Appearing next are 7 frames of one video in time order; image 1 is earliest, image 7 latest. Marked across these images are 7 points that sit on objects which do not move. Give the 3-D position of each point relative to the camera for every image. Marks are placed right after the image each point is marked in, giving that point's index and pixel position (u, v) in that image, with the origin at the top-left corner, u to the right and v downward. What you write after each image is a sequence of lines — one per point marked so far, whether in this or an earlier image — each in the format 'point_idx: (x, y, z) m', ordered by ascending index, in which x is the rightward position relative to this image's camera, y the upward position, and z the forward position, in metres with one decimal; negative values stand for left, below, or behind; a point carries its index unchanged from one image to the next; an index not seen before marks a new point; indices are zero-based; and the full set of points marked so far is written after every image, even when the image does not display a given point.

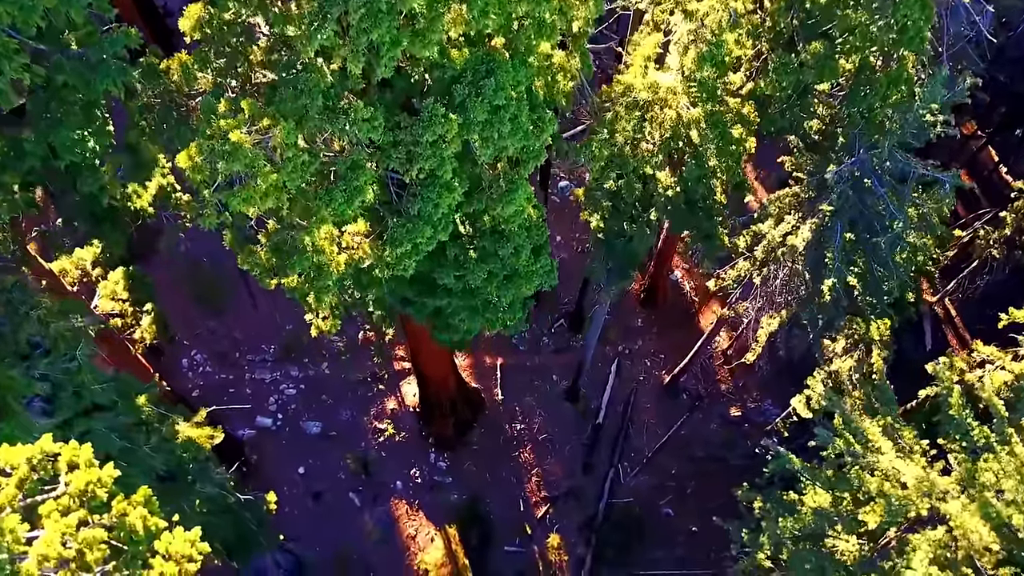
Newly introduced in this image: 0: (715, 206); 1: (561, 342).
0: (+1.9, +0.8, +7.9) m
1: (+0.8, -1.0, +13.6) m
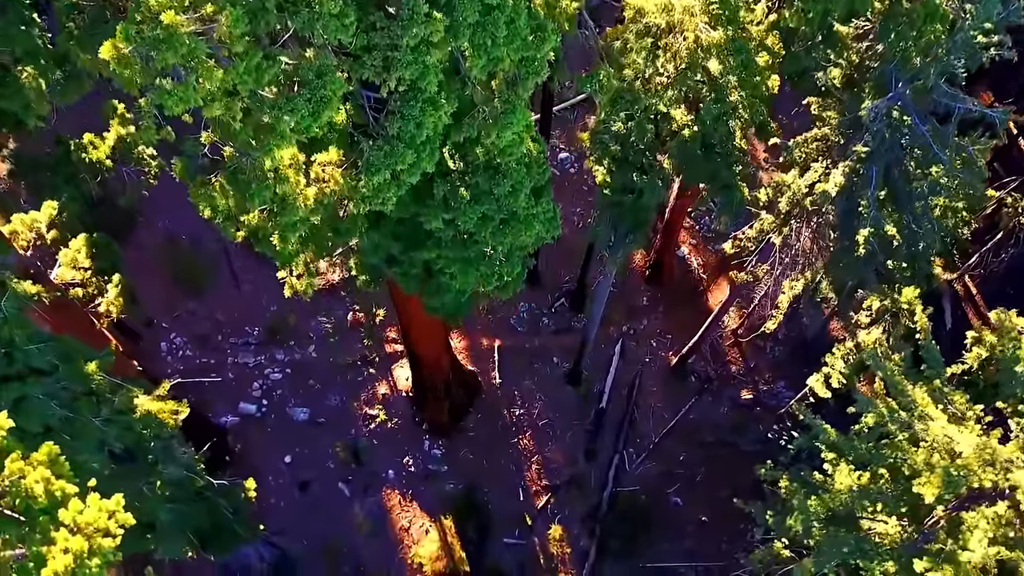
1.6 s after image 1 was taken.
0: (+1.9, +1.2, +7.1) m
1: (+0.8, -0.6, +12.8) m
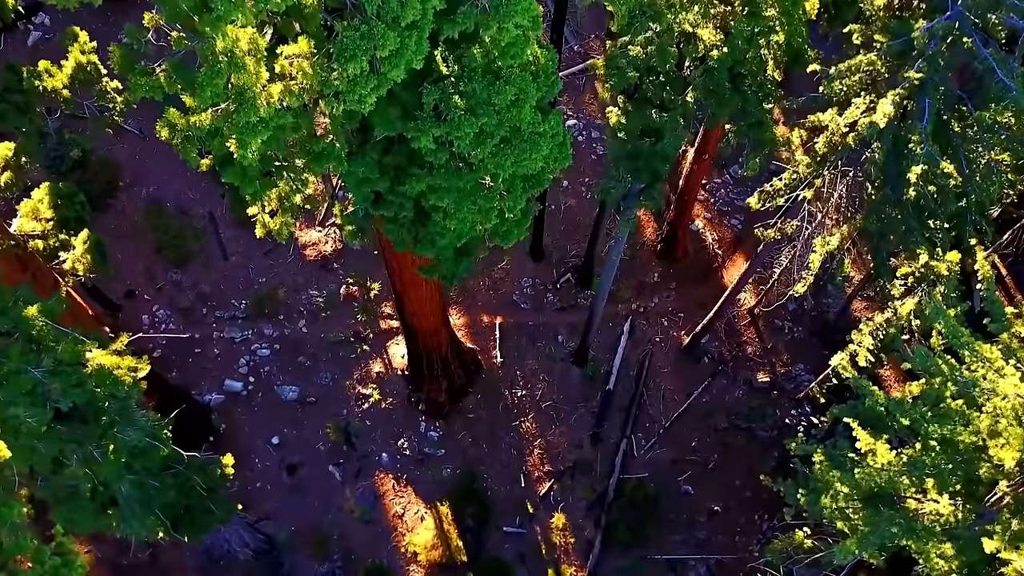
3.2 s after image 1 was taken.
0: (+1.9, +1.6, +6.3) m
1: (+0.8, -0.2, +12.0) m
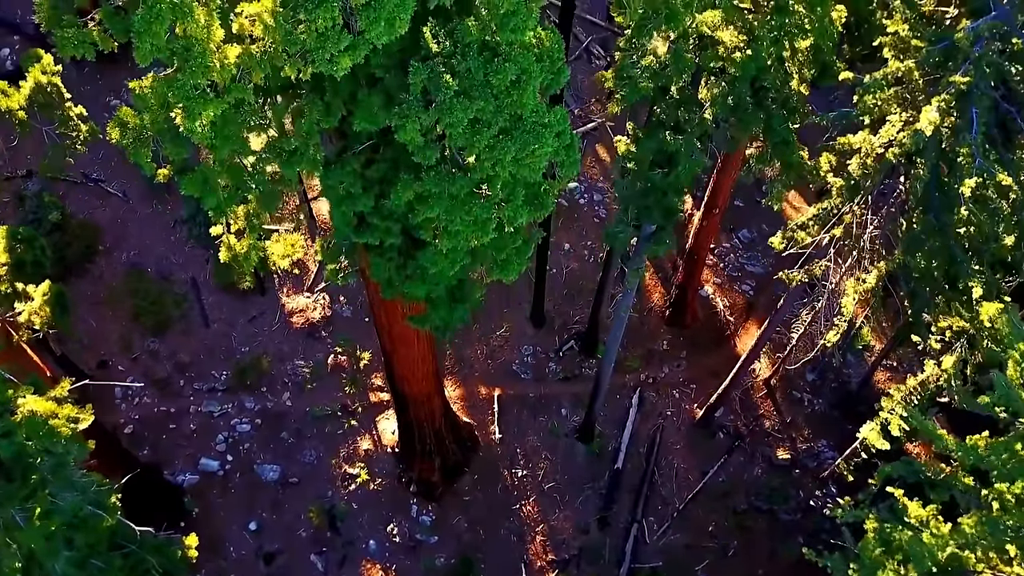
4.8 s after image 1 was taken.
0: (+1.9, +1.4, +5.7) m
1: (+0.8, -1.1, +11.2) m
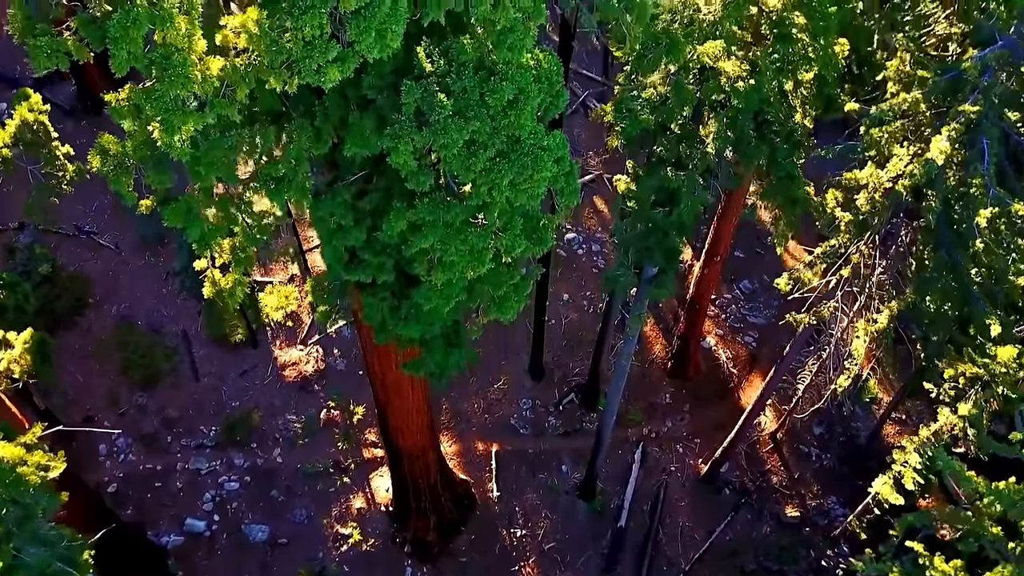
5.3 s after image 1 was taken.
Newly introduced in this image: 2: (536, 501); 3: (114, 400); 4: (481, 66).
0: (+1.9, +1.1, +5.5) m
1: (+0.8, -1.8, +10.9) m
2: (+0.3, -2.6, +10.1) m
3: (-5.4, -1.5, +11.0) m
4: (-0.1, +1.0, +3.8) m
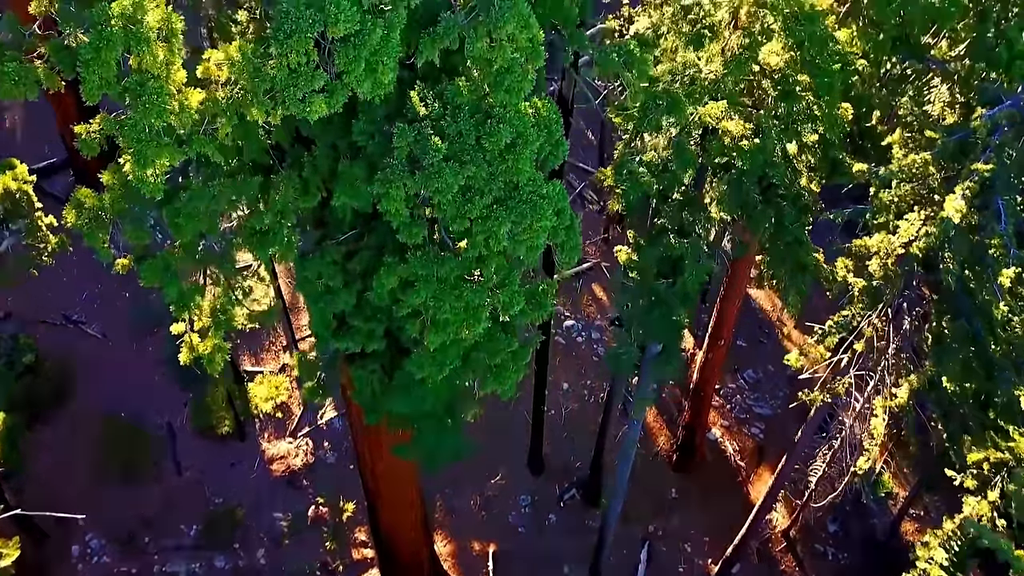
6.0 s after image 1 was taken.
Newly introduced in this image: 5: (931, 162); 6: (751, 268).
0: (+1.9, +0.6, +5.4) m
1: (+0.8, -2.9, +10.3) m
2: (+0.3, -3.6, +9.4) m
3: (-5.4, -2.6, +10.4) m
4: (-0.2, +0.8, +3.7) m
5: (+2.7, +0.8, +5.2) m
6: (+2.1, +0.2, +6.9) m
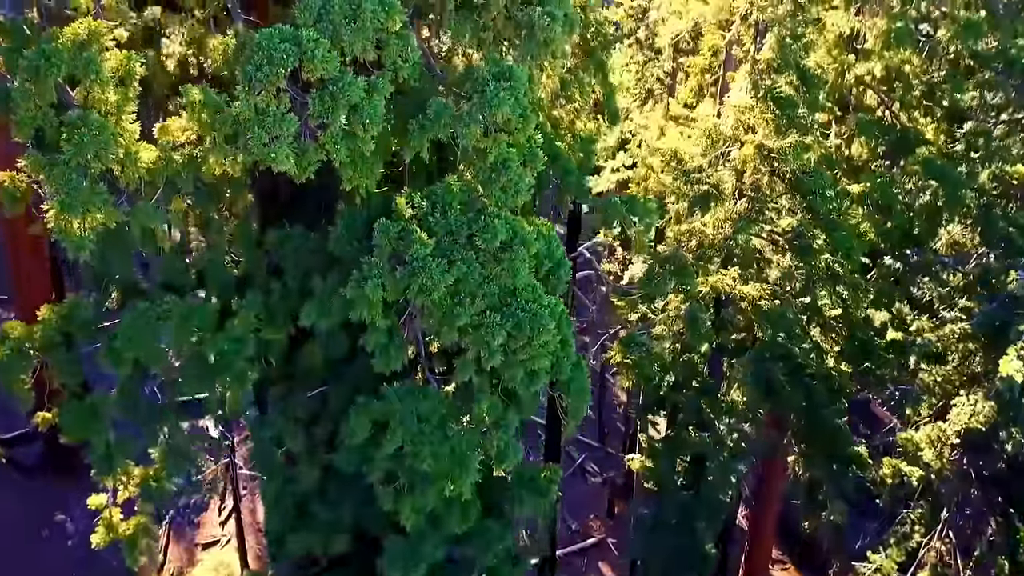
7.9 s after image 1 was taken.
0: (+1.9, -0.5, +4.8) m
1: (+0.7, -5.6, +8.0) m
2: (+0.2, -5.9, +6.9) m
3: (-5.4, -5.4, +8.2) m
4: (-0.2, +0.3, +3.3) m
5: (+2.7, -0.3, +4.7) m
6: (+2.0, -1.5, +6.1) m
